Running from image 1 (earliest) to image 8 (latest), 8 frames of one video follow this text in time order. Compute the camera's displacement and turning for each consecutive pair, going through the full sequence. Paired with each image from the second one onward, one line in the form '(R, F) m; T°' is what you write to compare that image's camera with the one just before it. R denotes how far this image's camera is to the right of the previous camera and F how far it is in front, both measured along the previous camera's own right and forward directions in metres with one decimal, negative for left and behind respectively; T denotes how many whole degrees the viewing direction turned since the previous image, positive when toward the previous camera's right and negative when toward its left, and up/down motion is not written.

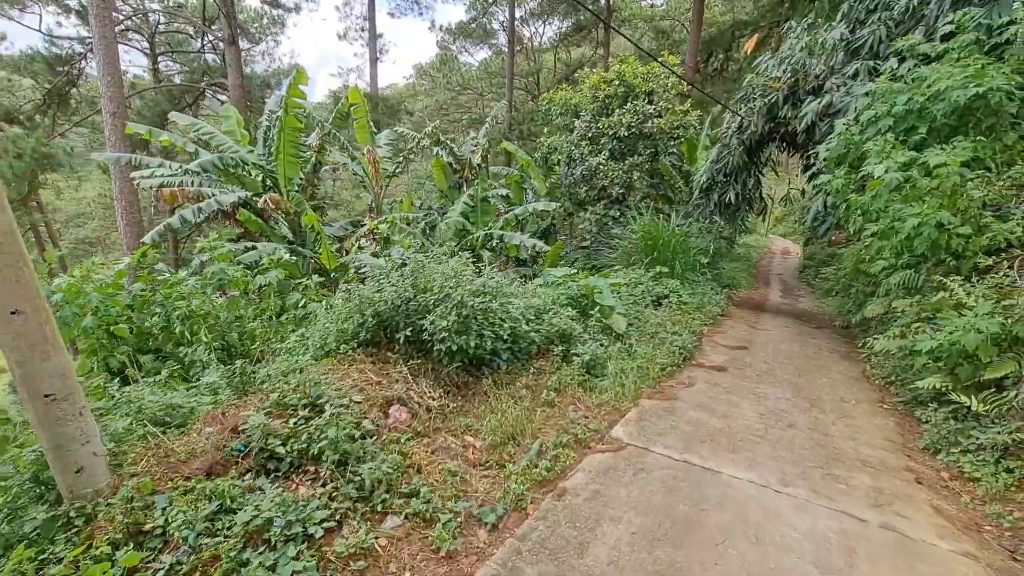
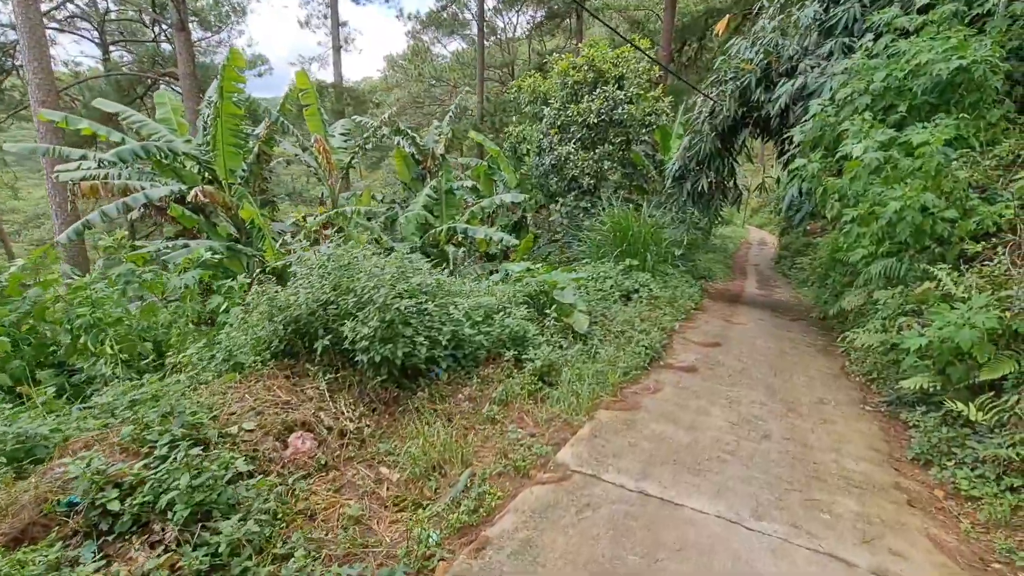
(+0.3, +0.4) m; +2°
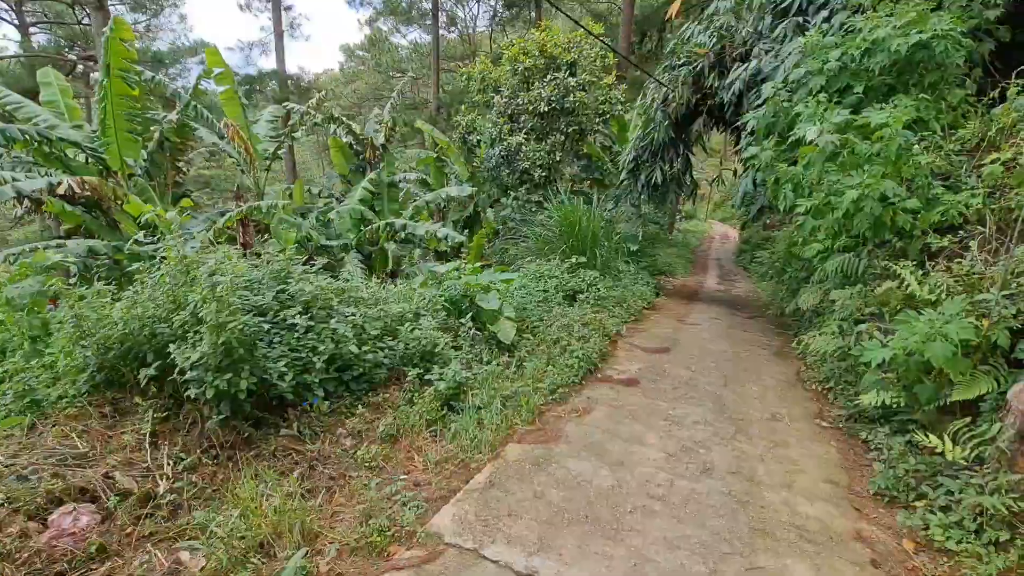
(+0.4, +0.5) m; +3°
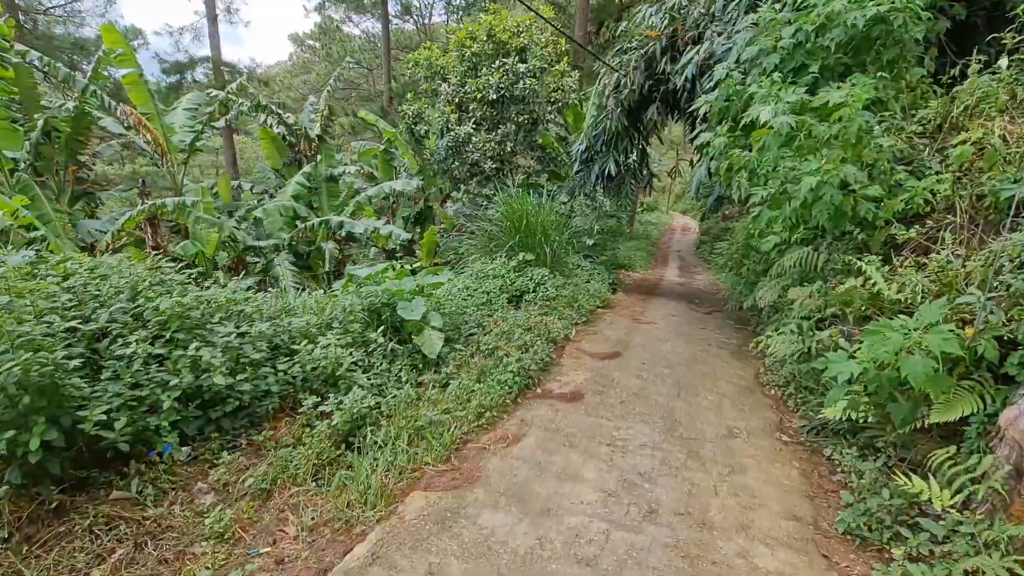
(+0.3, +0.4) m; +4°
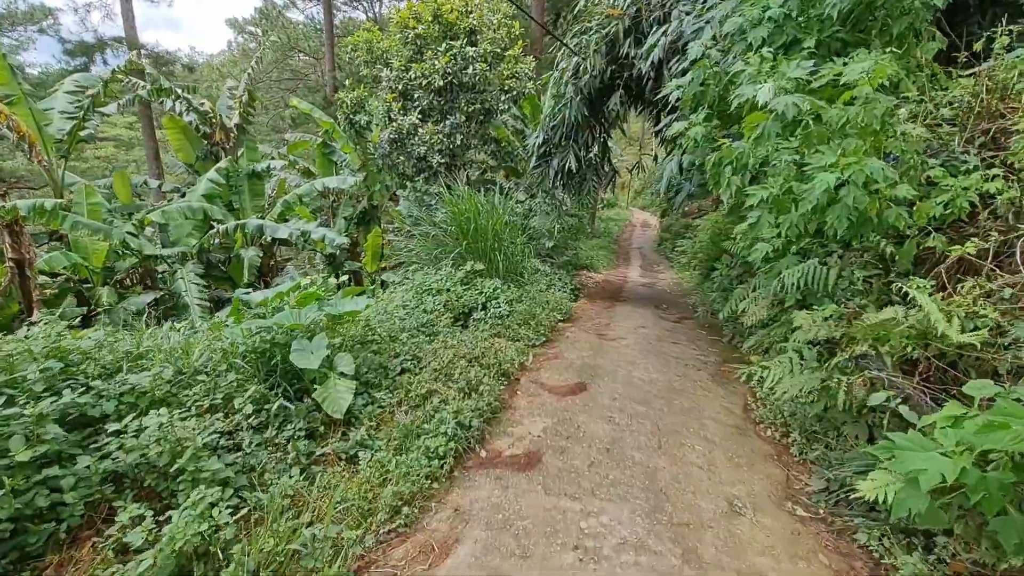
(+0.1, +0.8) m; +4°
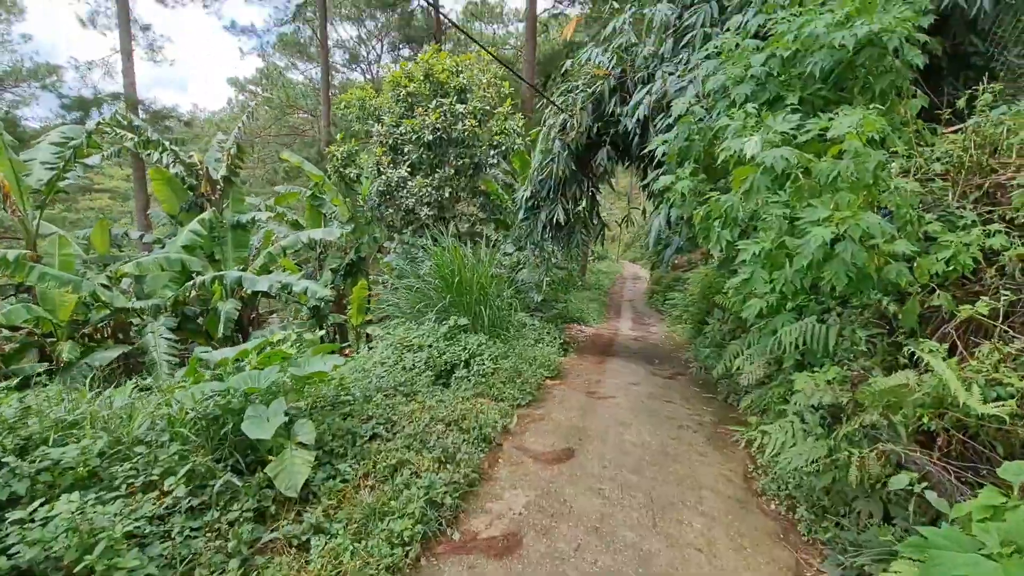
(+0.1, +0.2) m; +1°
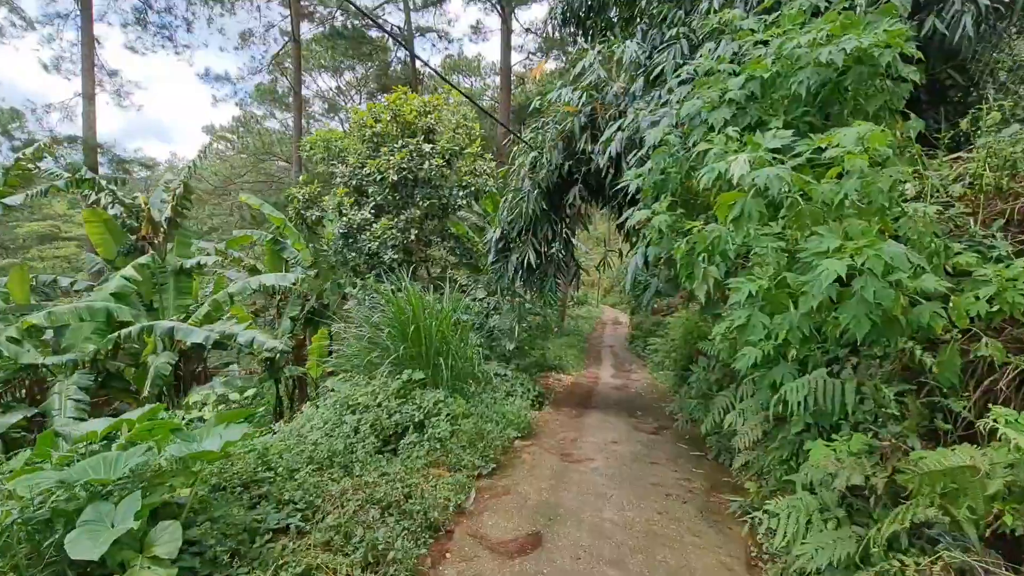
(+0.2, +0.5) m; +2°
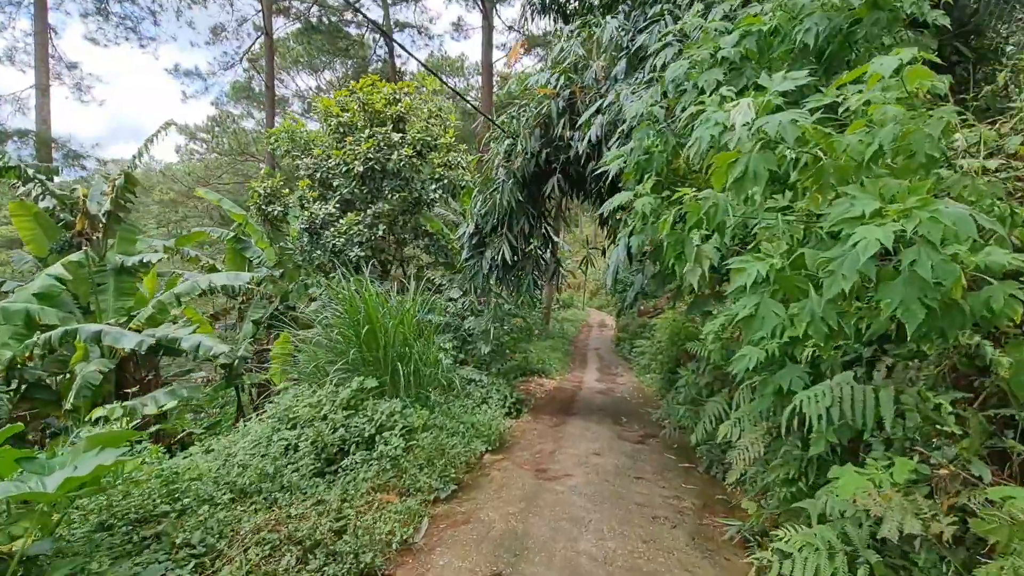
(+0.1, +0.5) m; +1°
